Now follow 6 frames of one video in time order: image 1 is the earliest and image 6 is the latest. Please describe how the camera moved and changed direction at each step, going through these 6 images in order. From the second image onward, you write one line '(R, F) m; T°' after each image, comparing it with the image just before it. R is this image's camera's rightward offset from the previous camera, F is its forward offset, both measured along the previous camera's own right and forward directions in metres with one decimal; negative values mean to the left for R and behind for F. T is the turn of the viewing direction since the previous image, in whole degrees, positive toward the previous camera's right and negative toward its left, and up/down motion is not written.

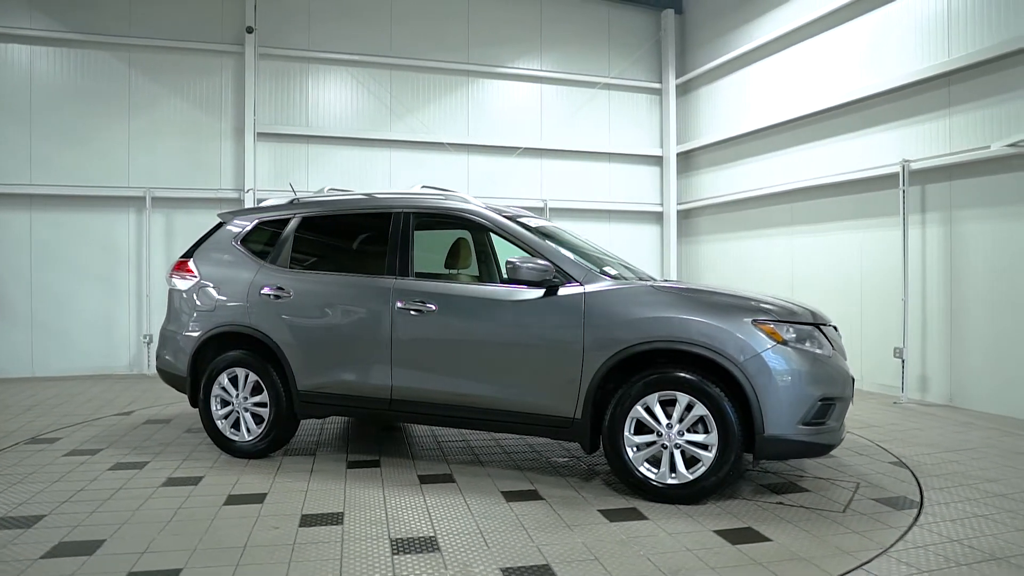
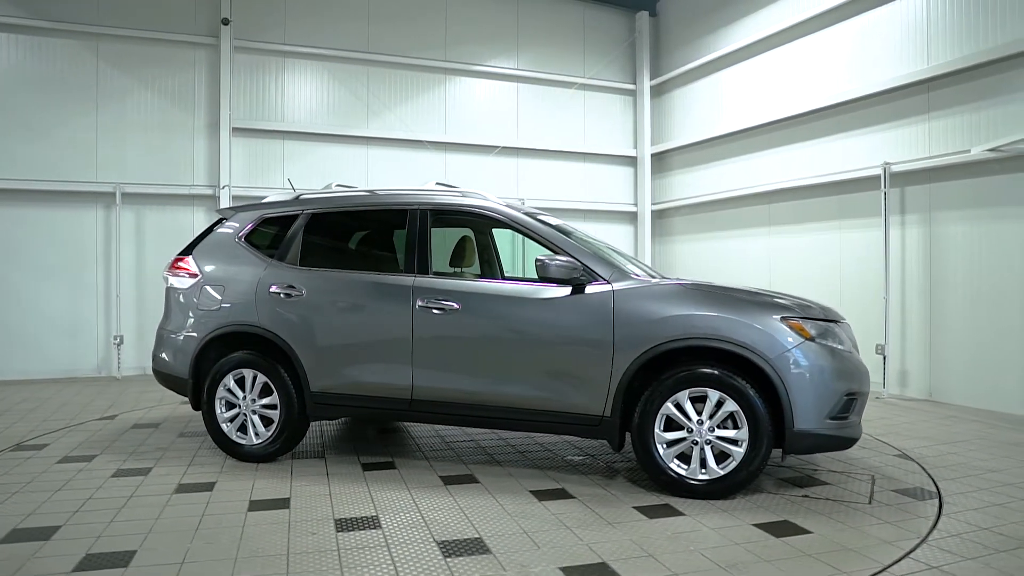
(-0.4, 0.0) m; +4°
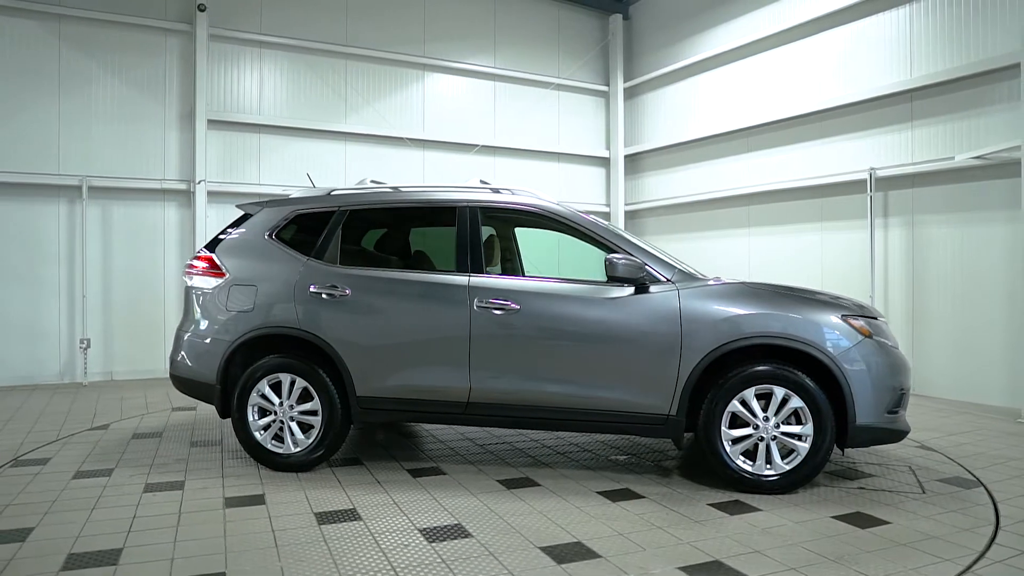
(-0.7, +0.1) m; +6°
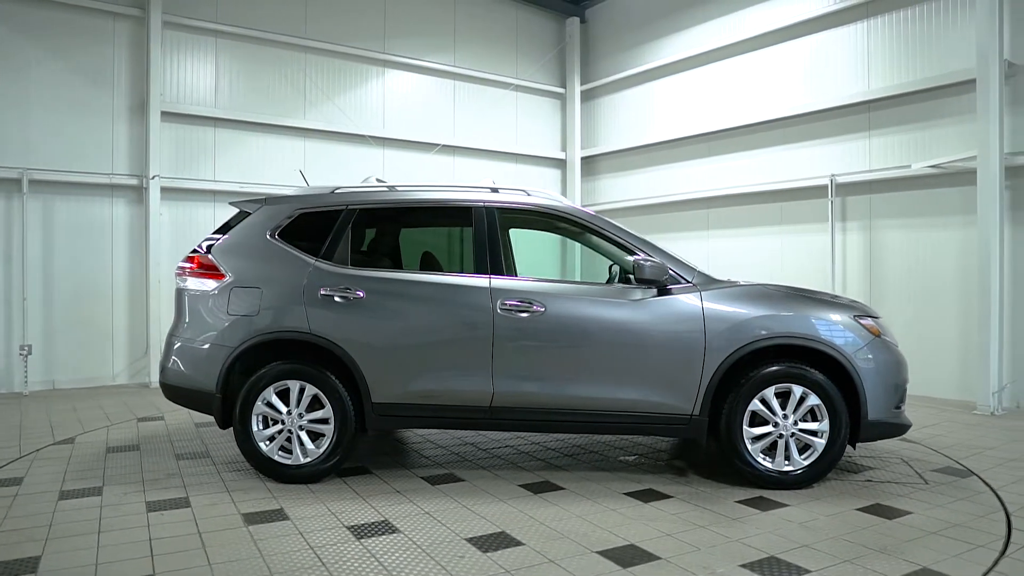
(-0.5, +0.1) m; +6°
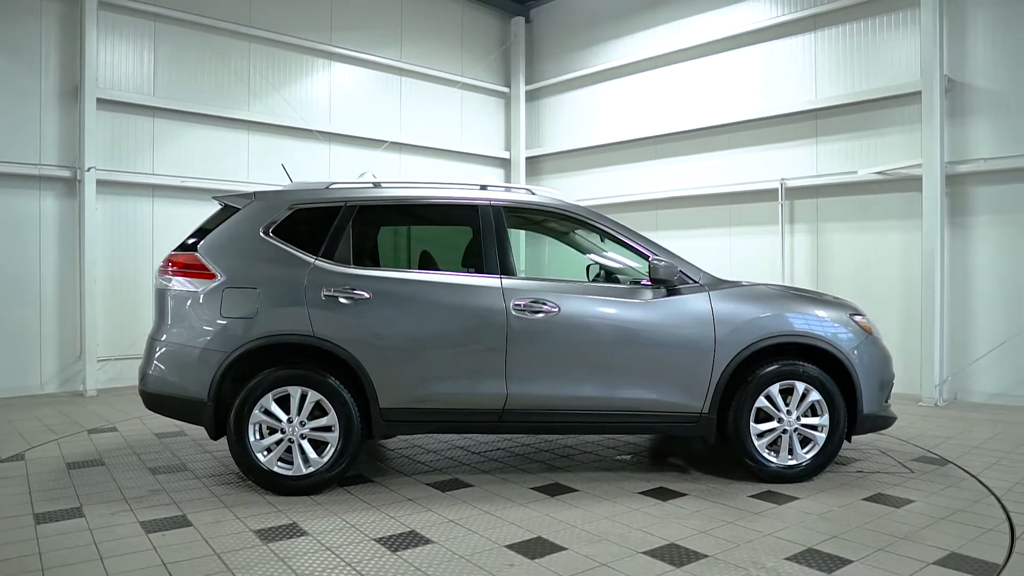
(-0.5, +0.1) m; +7°
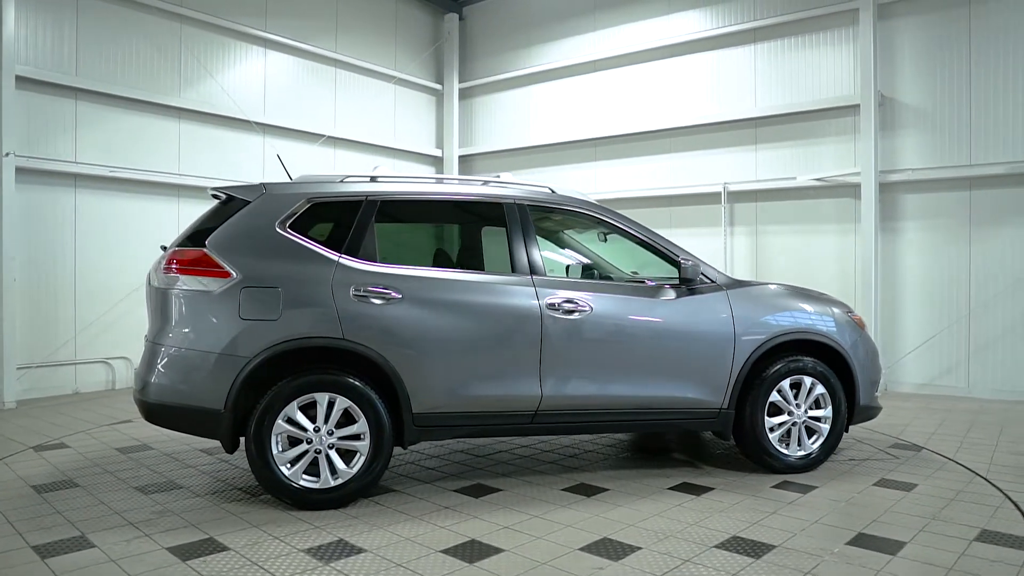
(-0.8, +0.1) m; +9°
